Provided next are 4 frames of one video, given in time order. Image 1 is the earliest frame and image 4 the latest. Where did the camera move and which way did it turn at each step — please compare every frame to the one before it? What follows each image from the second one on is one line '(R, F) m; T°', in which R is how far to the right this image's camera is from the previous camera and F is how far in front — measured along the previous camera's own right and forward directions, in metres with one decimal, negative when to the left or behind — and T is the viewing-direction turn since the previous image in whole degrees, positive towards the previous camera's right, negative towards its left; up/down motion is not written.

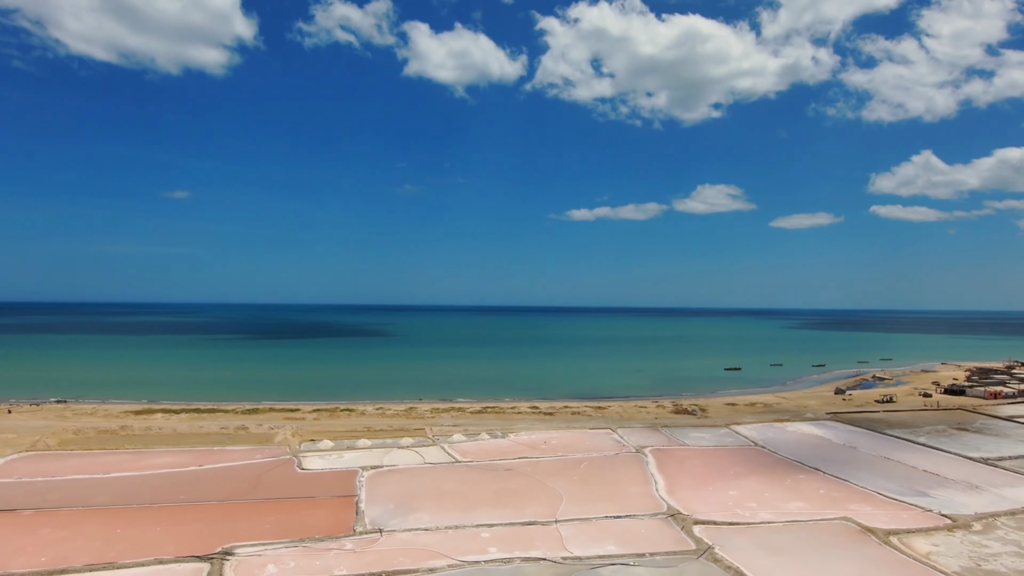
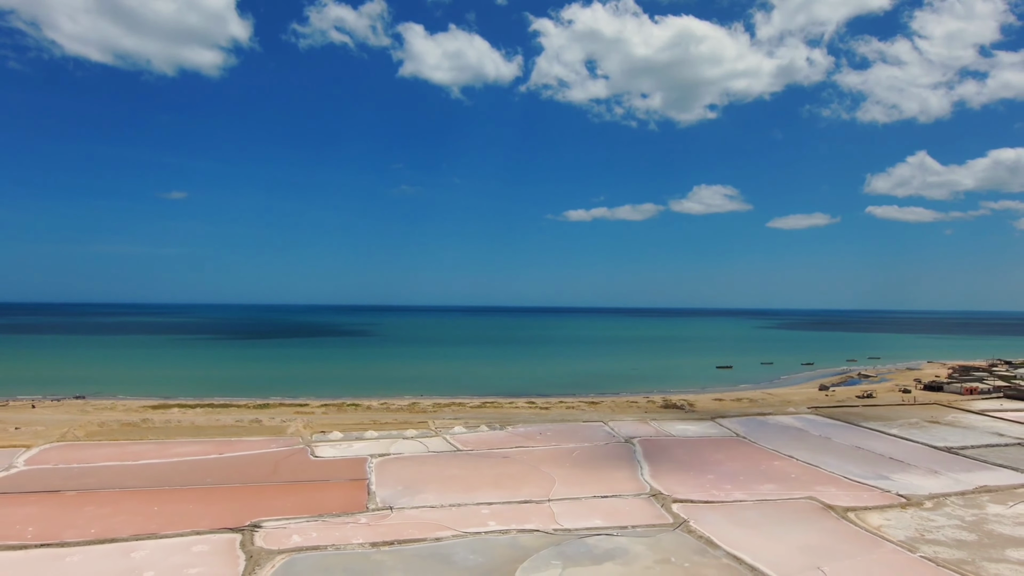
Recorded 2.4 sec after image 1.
(0.0, -1.2) m; 0°
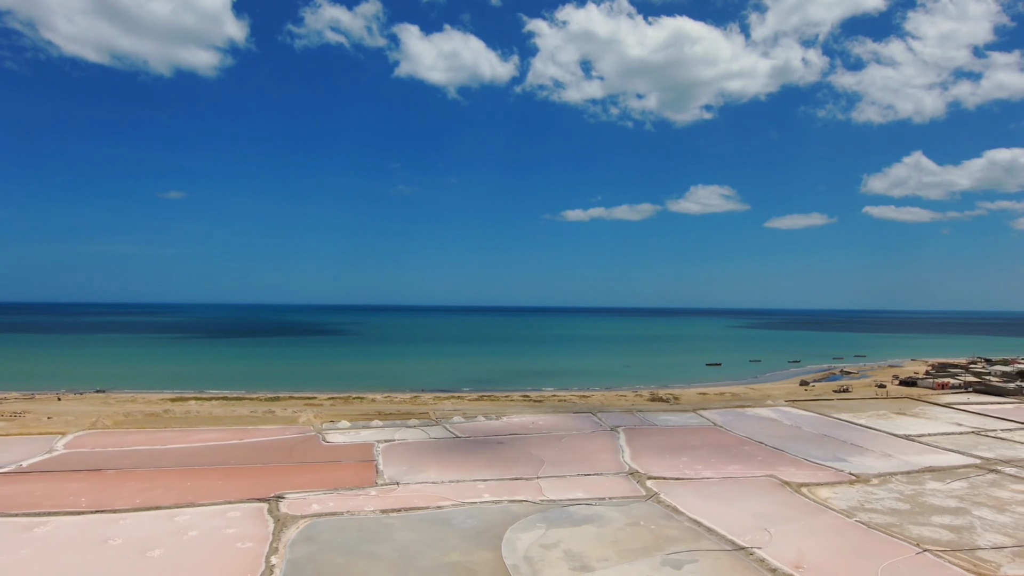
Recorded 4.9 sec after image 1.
(+0.1, -1.5) m; 0°
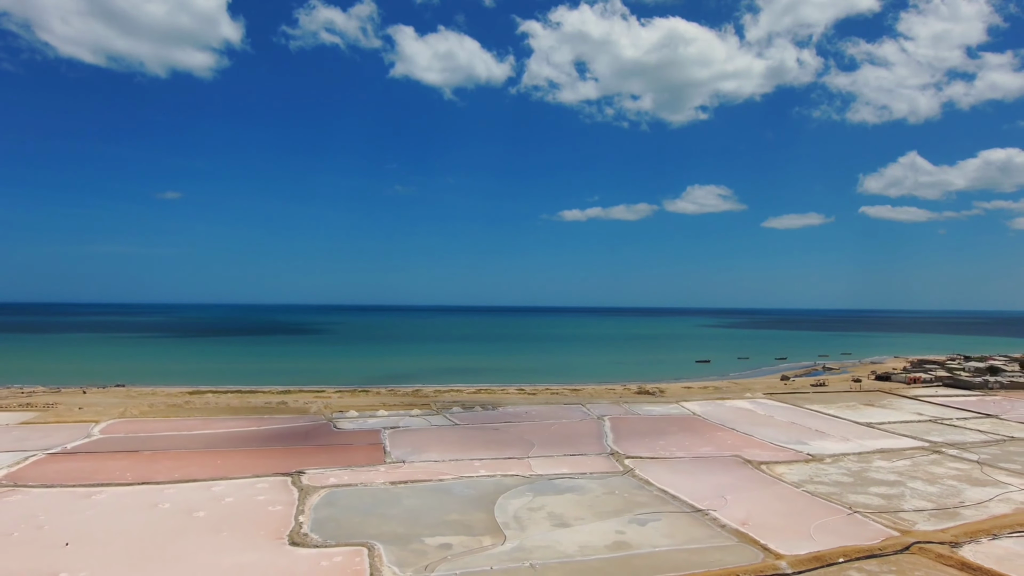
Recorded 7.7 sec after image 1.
(+0.1, -1.7) m; 0°
